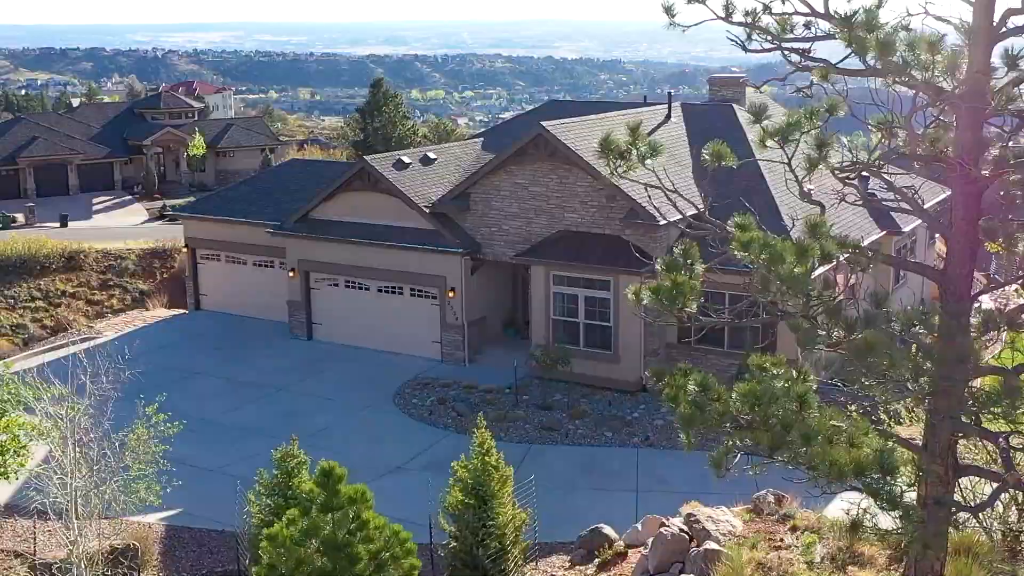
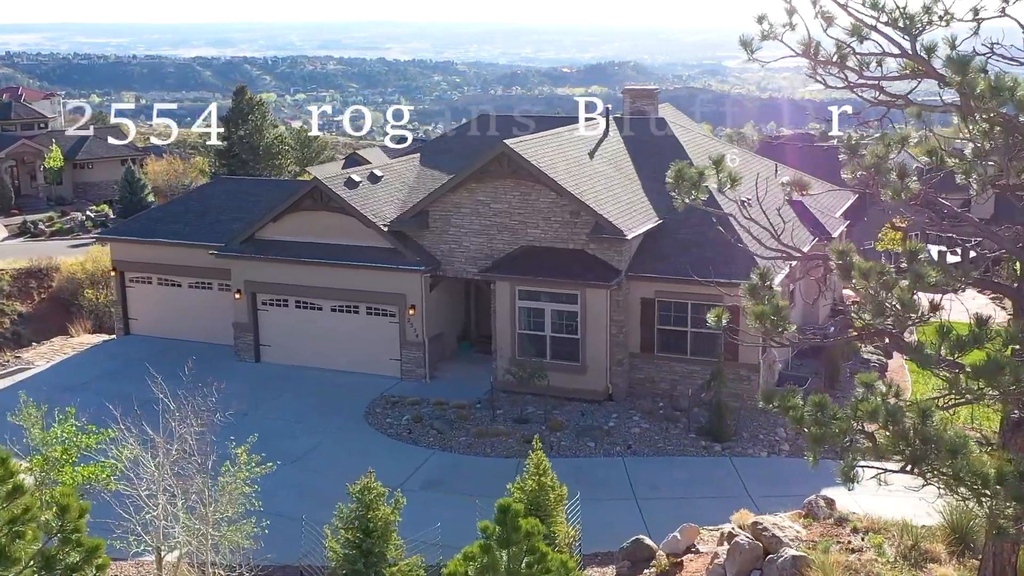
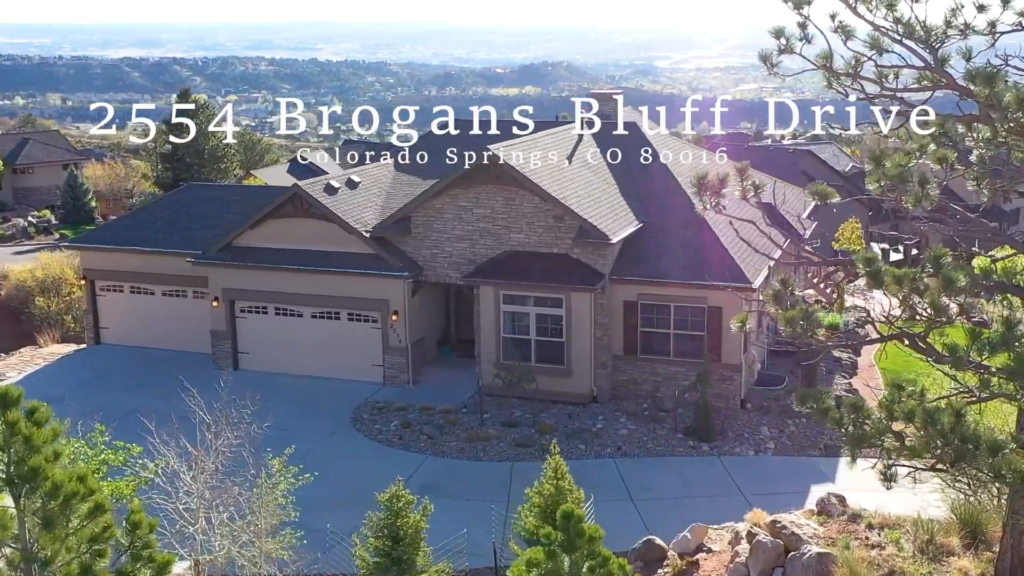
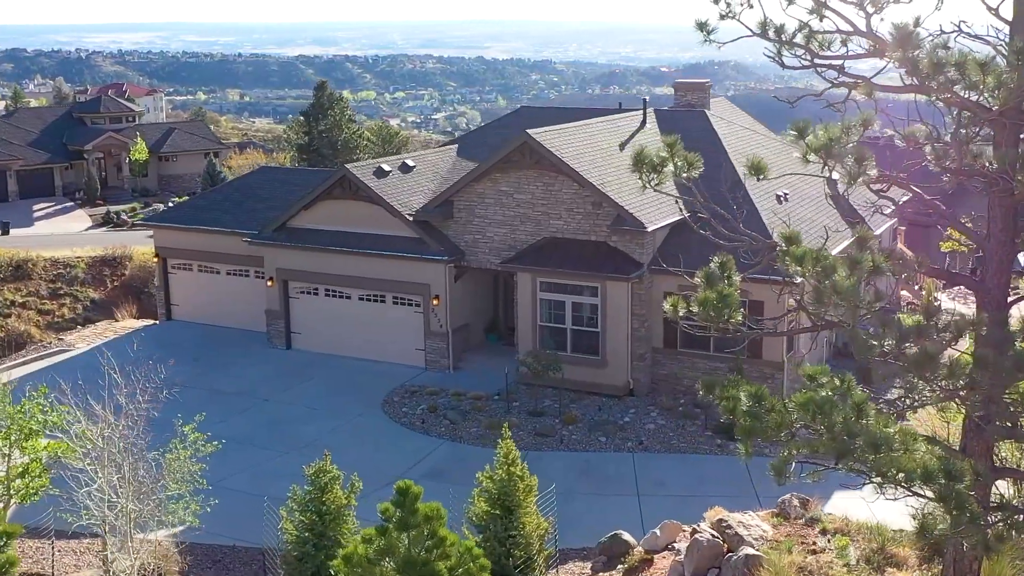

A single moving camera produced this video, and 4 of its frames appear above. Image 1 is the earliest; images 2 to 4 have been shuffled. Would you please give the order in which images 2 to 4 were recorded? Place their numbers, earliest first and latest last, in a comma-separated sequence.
4, 2, 3
